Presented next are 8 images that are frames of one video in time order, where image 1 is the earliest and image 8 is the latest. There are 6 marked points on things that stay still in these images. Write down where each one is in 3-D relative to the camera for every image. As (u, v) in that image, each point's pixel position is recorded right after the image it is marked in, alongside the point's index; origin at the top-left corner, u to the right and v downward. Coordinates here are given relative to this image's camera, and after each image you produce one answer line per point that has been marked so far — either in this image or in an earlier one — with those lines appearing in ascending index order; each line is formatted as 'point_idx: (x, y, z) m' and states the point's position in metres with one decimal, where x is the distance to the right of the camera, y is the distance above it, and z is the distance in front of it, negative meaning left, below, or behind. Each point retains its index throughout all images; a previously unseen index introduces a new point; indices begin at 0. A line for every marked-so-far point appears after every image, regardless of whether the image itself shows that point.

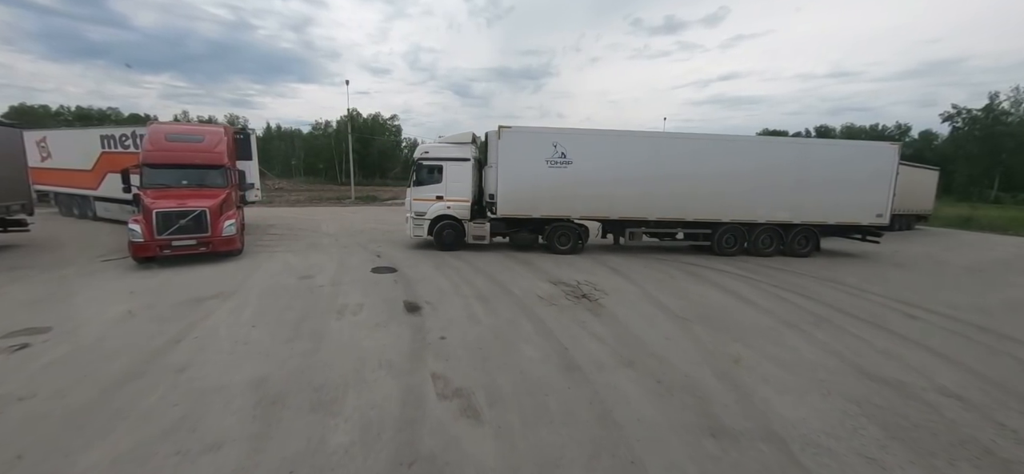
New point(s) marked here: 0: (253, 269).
0: (-5.9, -0.7, +8.9) m
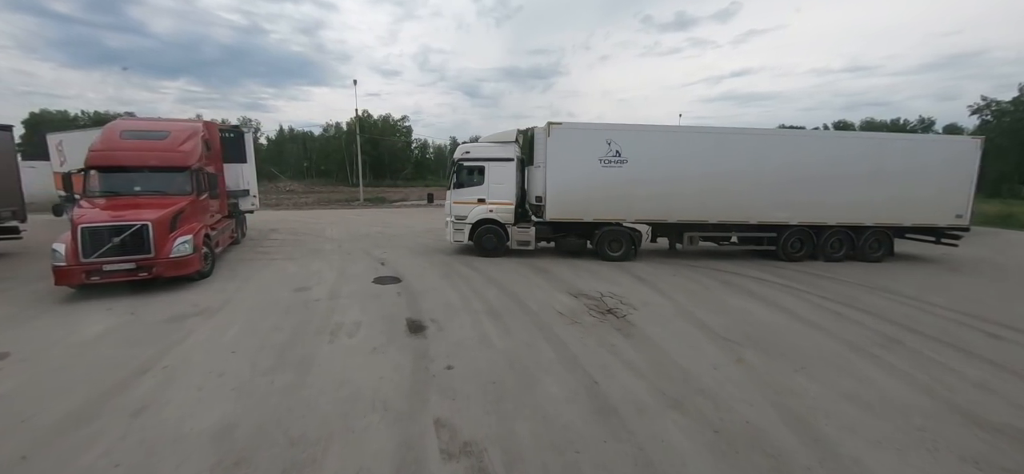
0: (-5.6, -0.9, +8.2) m
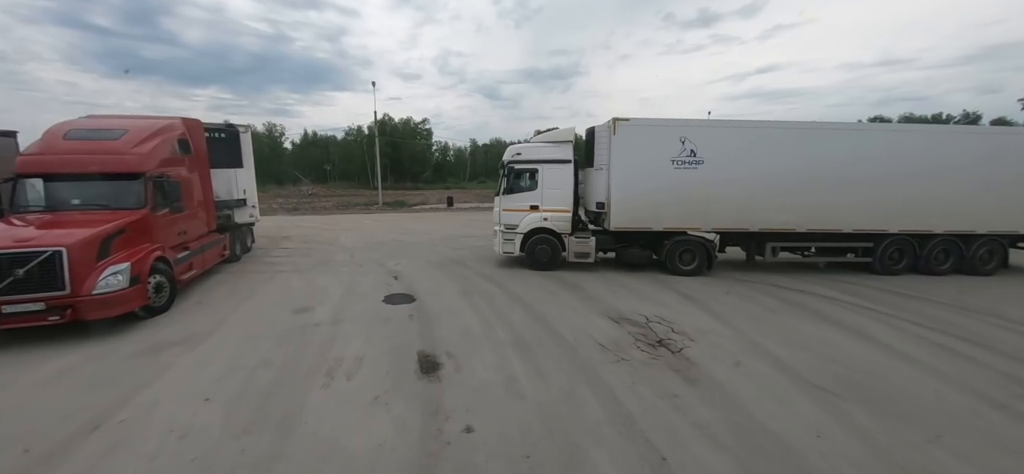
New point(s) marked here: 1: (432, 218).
0: (-5.1, -1.1, +7.4) m
1: (-4.0, +1.0, +19.6) m
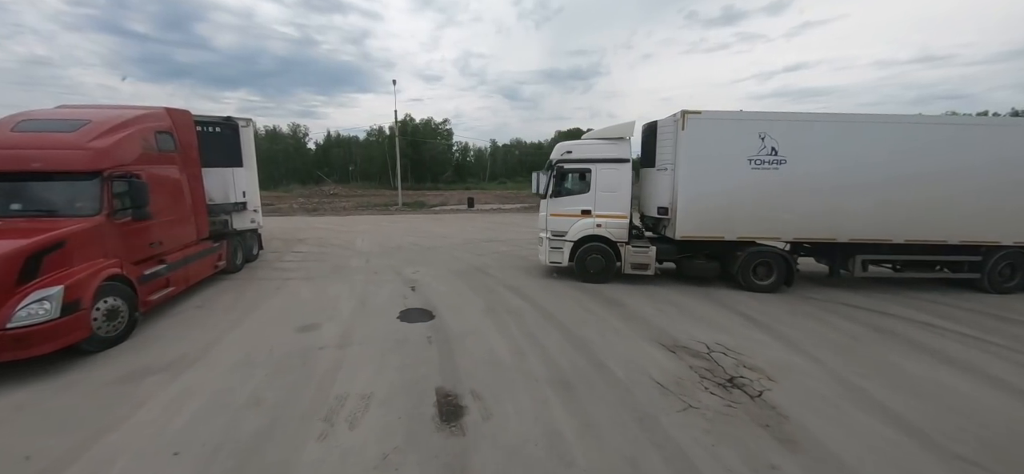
0: (-4.5, -1.2, +6.7) m
1: (-2.9, +0.8, +18.8) m
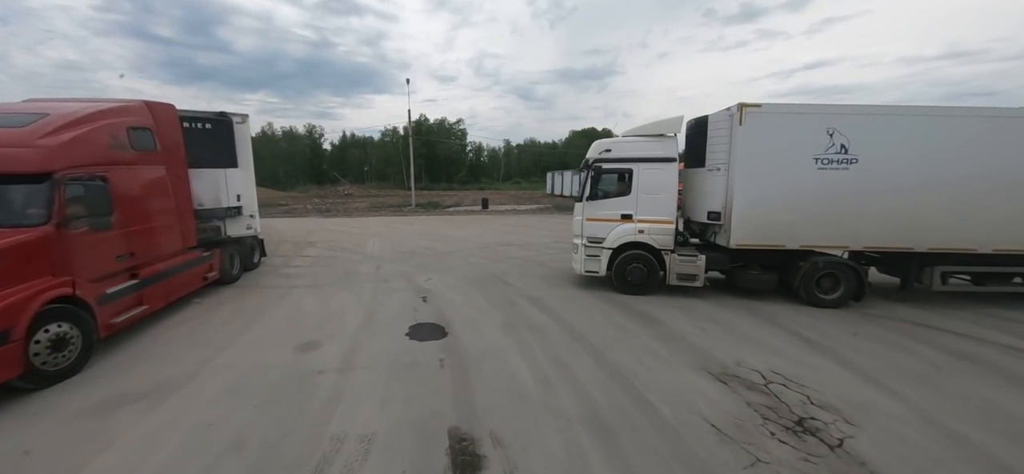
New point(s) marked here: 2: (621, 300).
0: (-4.2, -1.4, +6.1) m
1: (-2.1, +0.7, +18.2) m
2: (+2.0, -1.1, +7.2) m
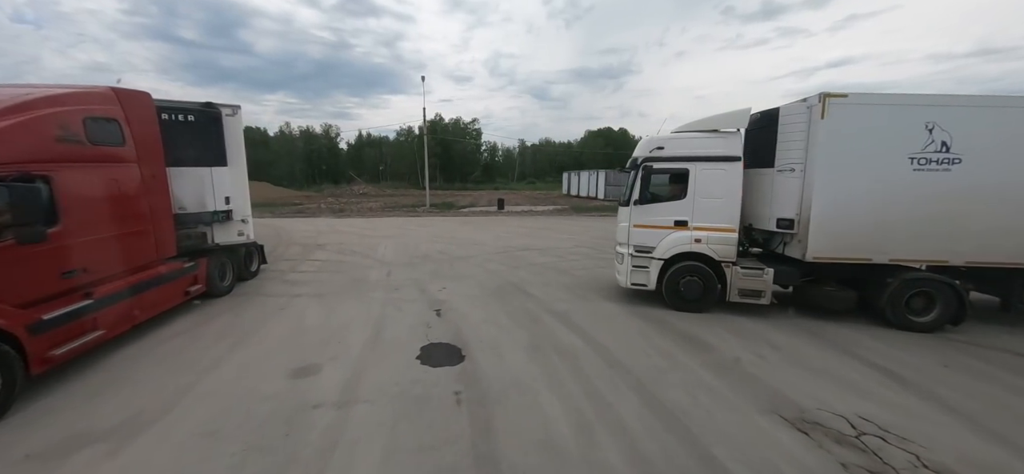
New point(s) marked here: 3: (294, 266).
0: (-3.8, -1.4, +5.5) m
1: (-1.4, +0.6, +17.5) m
2: (+2.4, -1.3, +6.3) m
3: (-5.4, -0.7, +9.6) m
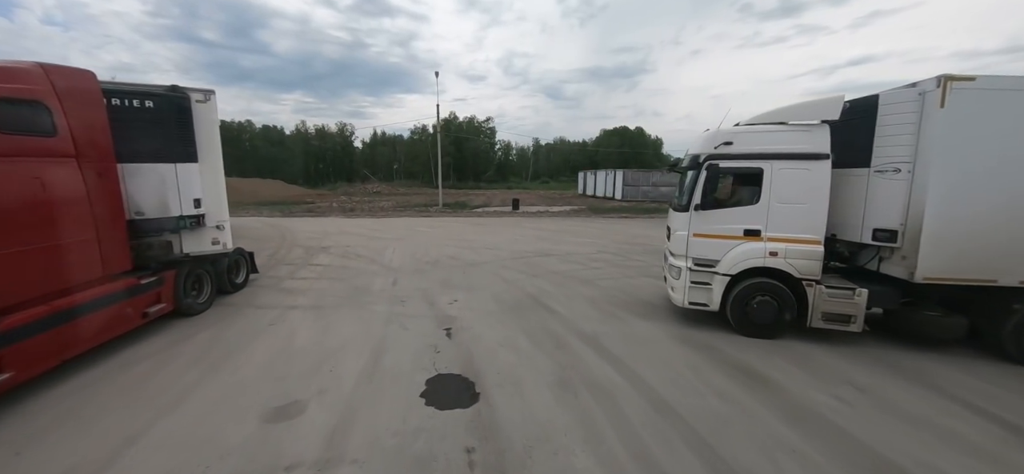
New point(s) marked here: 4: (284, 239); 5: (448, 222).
0: (-3.6, -1.5, +4.7) m
1: (-0.7, +0.5, +16.6) m
2: (+2.7, -1.4, +5.3) m
3: (-5.0, -0.8, +8.9) m
4: (-7.4, -0.1, +12.7) m
5: (-2.7, +0.7, +17.0) m
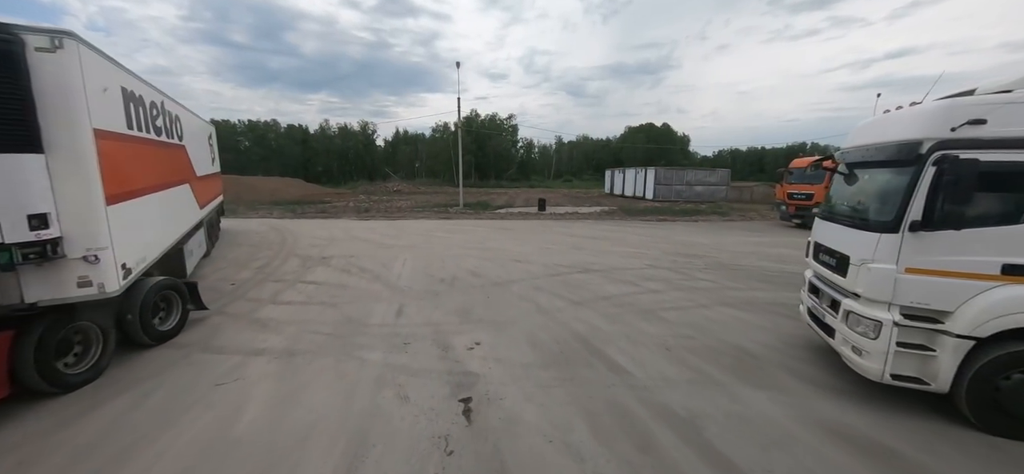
0: (-3.1, -1.8, +3.0) m
1: (+0.4, +0.3, +14.7) m
2: (+3.1, -1.7, +3.3) m
3: (-4.3, -1.0, +7.3) m
4: (-6.5, -0.3, +11.2) m
5: (-1.7, +0.4, +15.2) m
